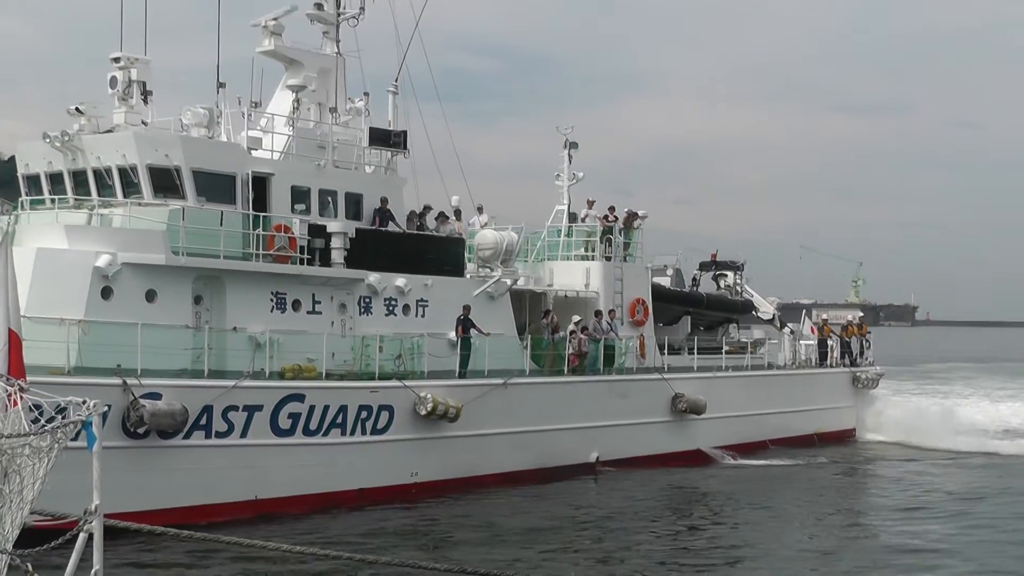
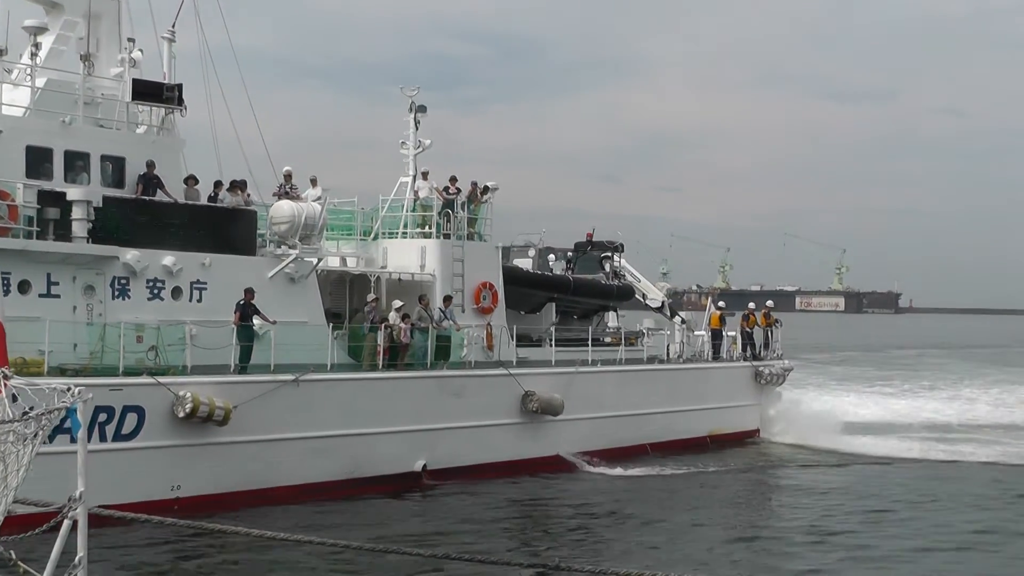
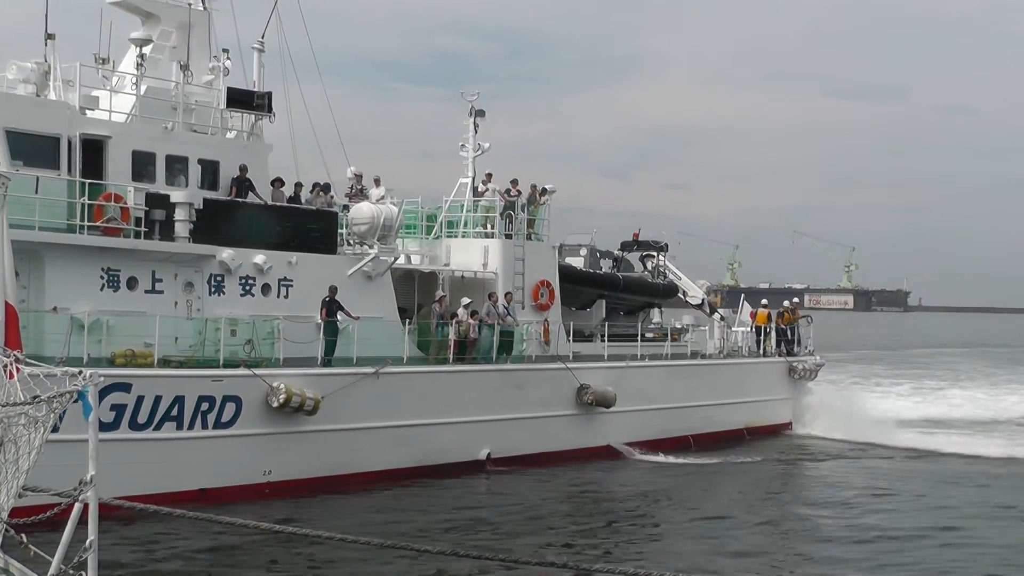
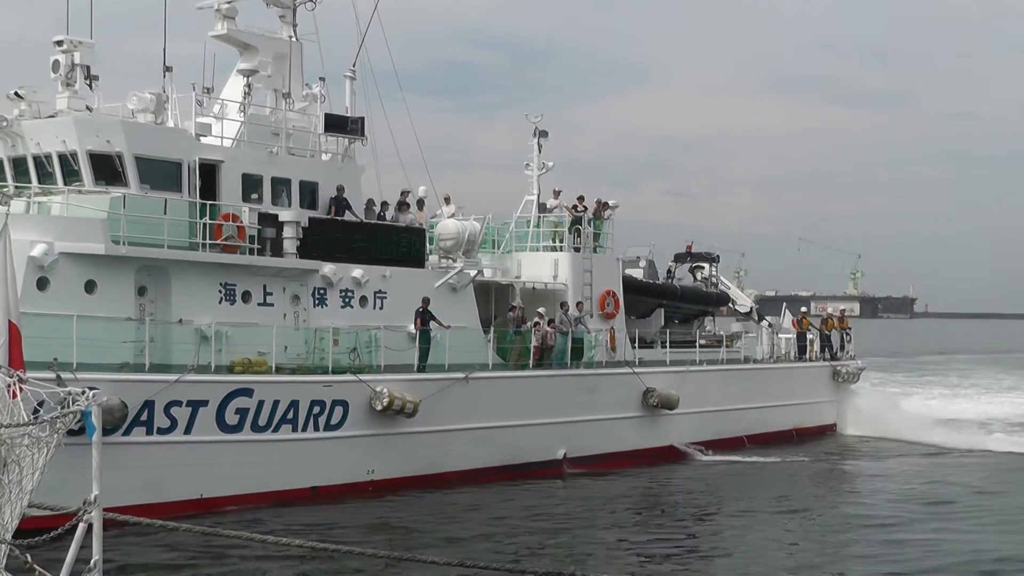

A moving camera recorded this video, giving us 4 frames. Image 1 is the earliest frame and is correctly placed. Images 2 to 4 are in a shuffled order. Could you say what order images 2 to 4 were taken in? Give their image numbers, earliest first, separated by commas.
4, 3, 2
